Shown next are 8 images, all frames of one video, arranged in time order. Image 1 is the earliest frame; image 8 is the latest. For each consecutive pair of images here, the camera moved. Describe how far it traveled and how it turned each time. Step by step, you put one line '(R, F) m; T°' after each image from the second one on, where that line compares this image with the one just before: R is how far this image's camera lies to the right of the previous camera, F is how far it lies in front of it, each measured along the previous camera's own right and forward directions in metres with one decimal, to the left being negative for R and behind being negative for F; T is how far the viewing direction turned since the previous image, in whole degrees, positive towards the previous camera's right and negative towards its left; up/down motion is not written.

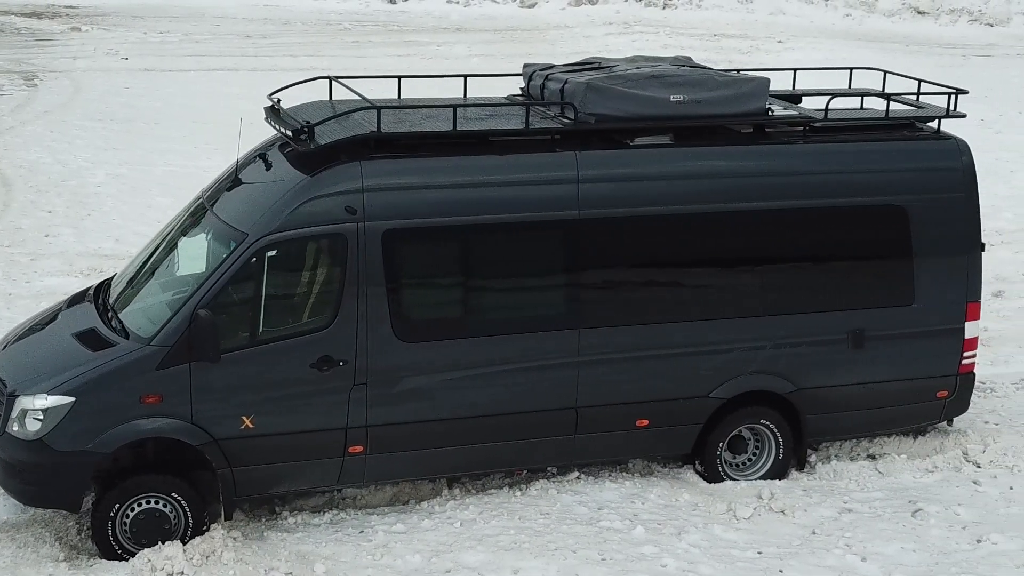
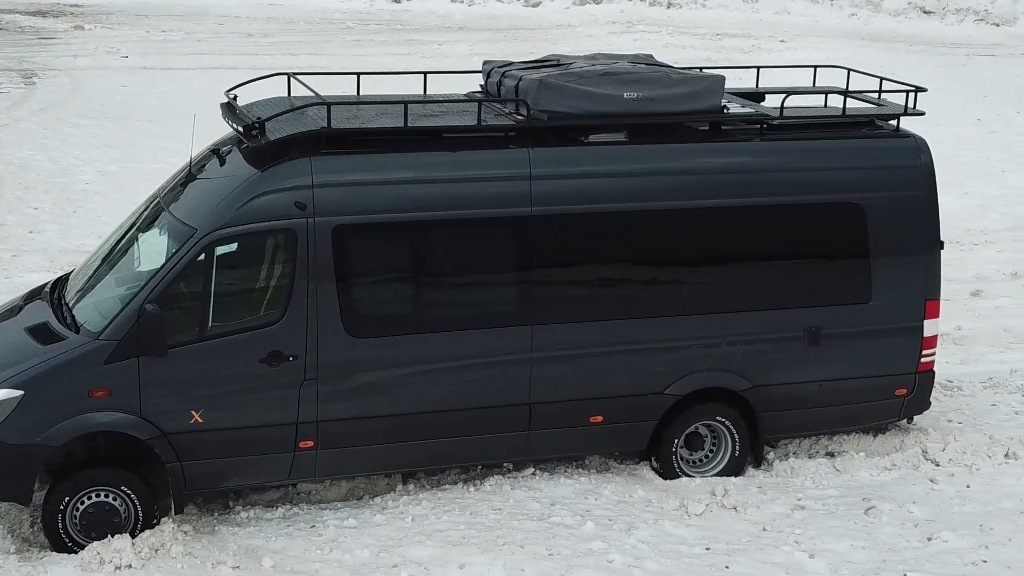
(+0.3, 0.0) m; 0°
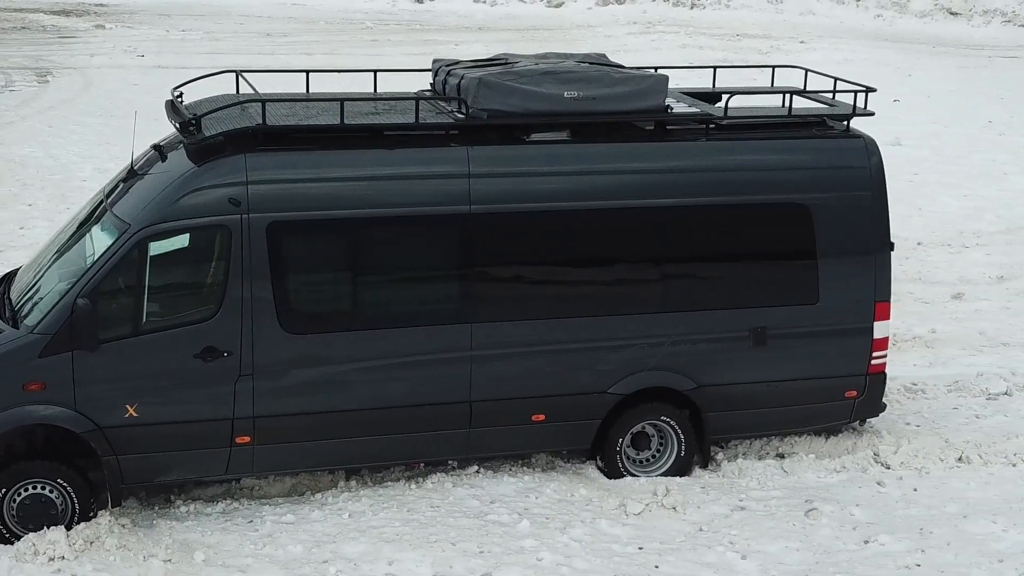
(+0.5, 0.0) m; -1°
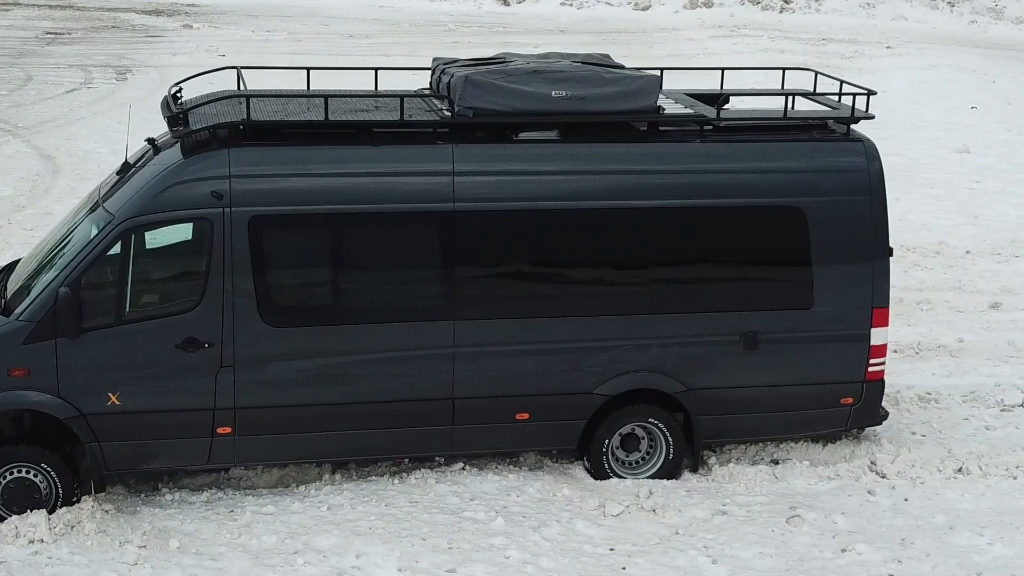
(+0.5, 0.0) m; -3°
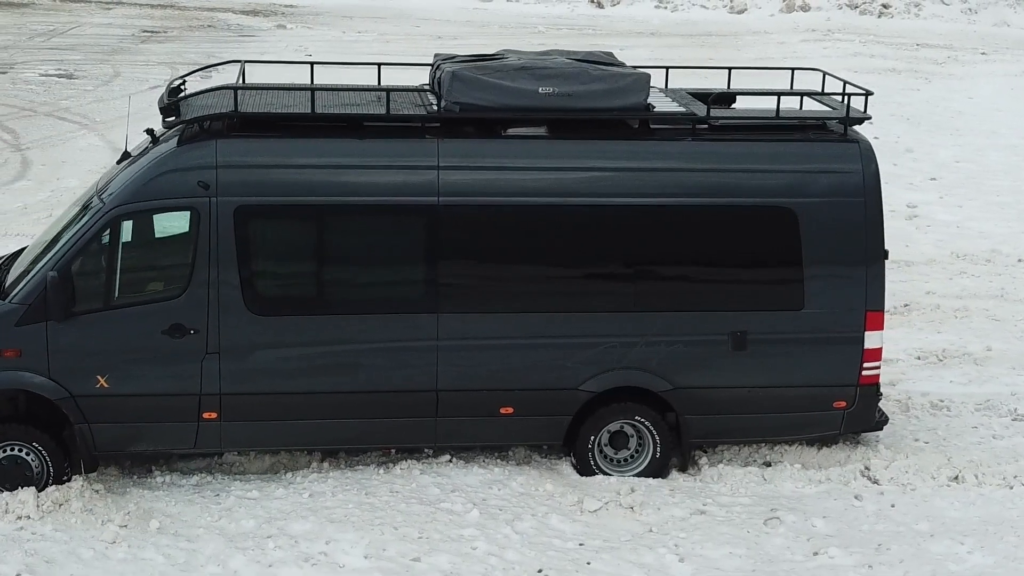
(+0.5, 0.0) m; -4°
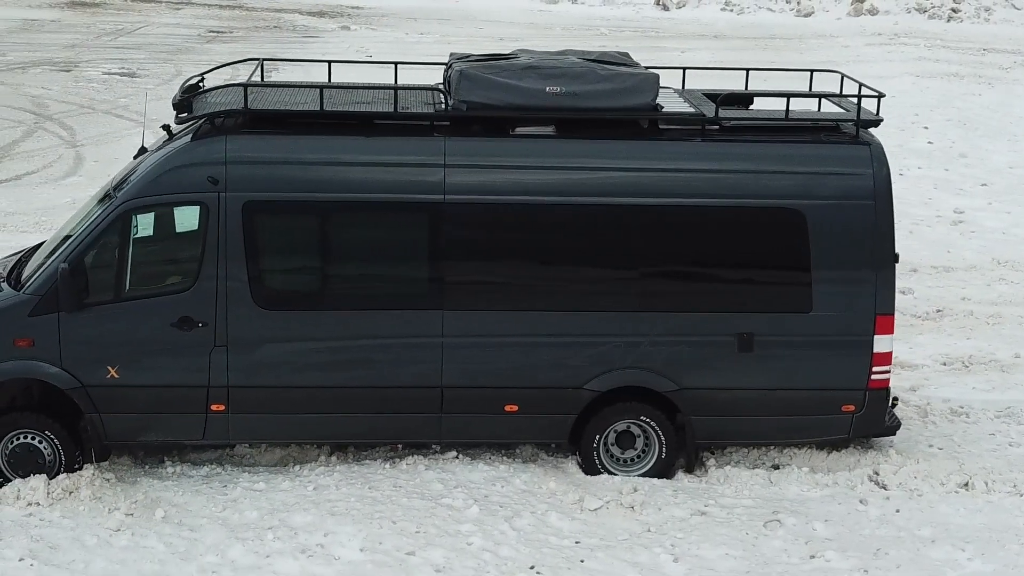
(+0.3, 0.0) m; -2°
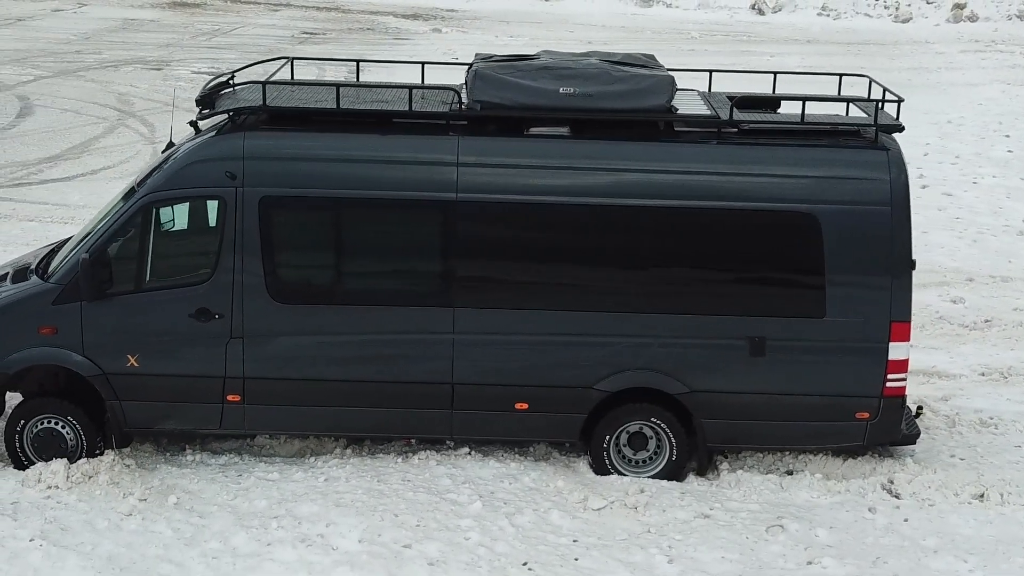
(+0.4, -0.1) m; -4°
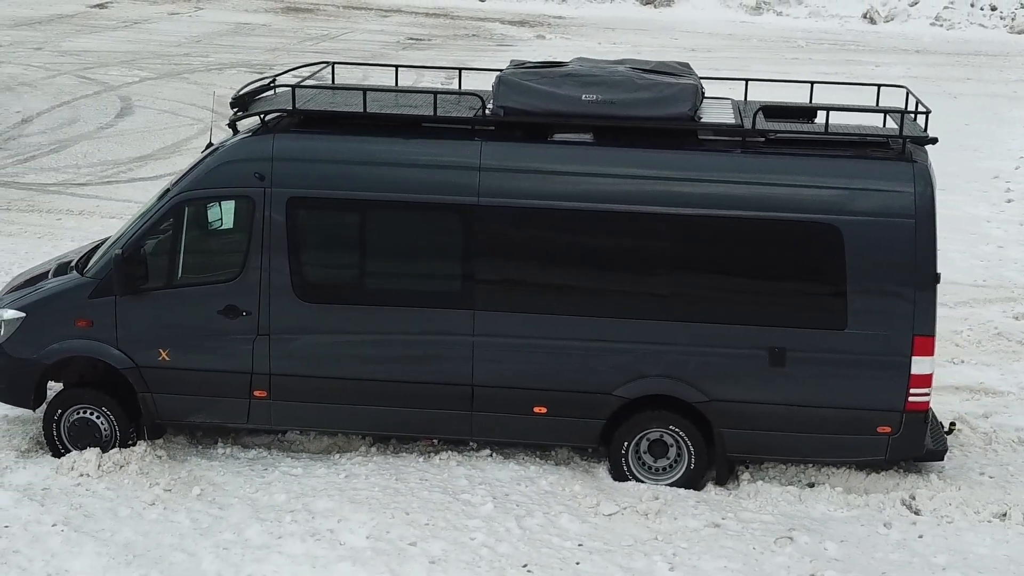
(+0.4, -0.1) m; -4°
